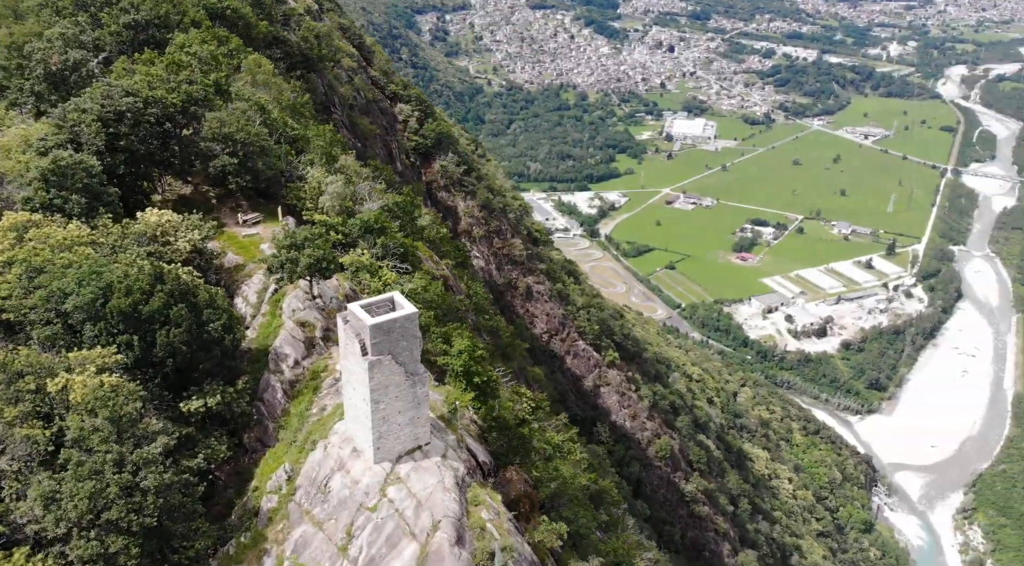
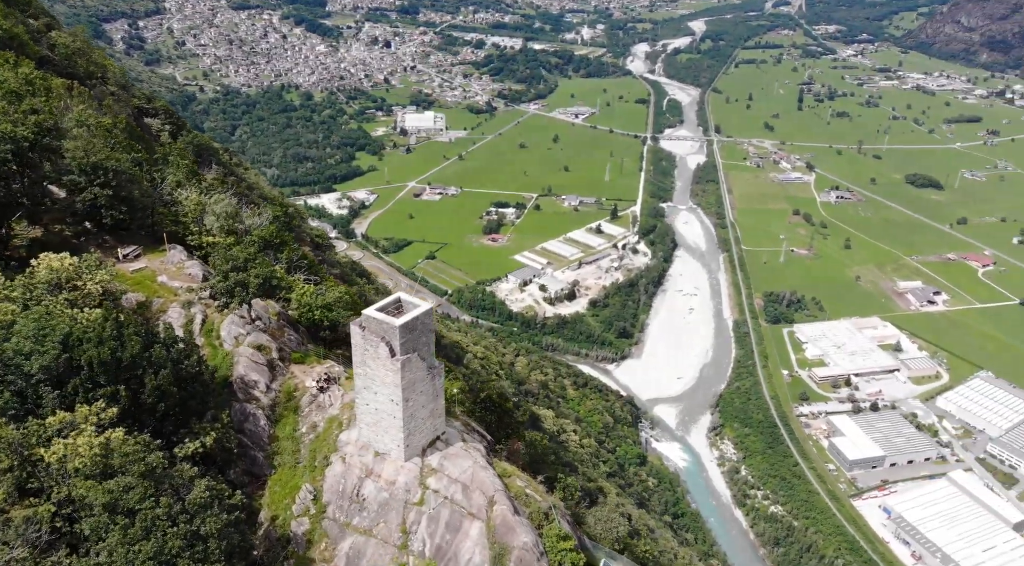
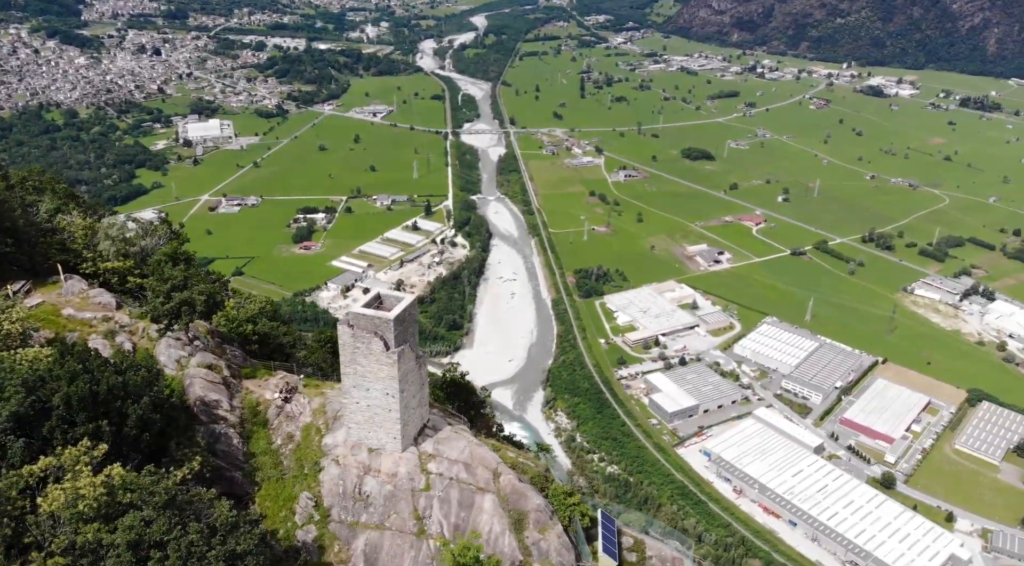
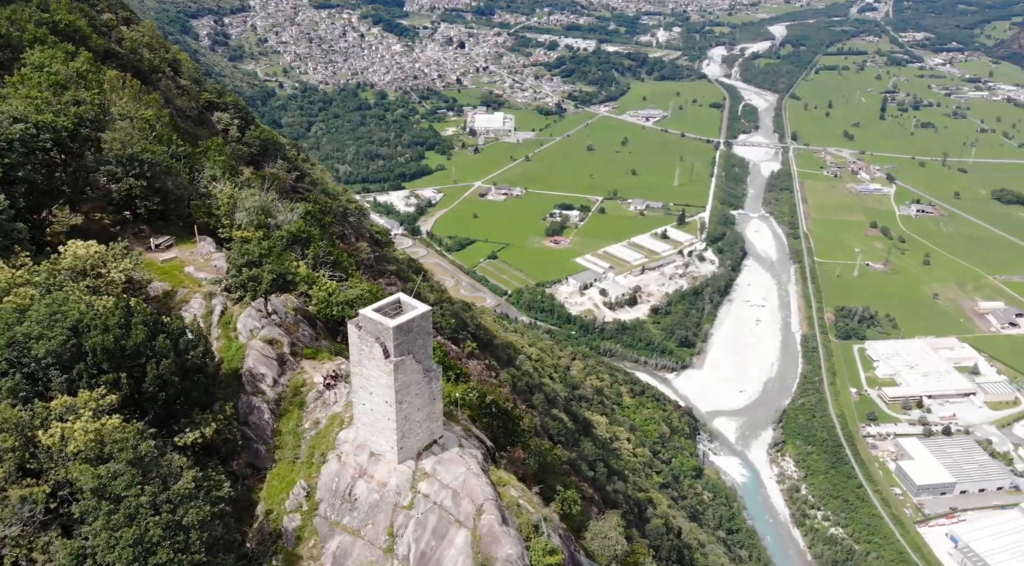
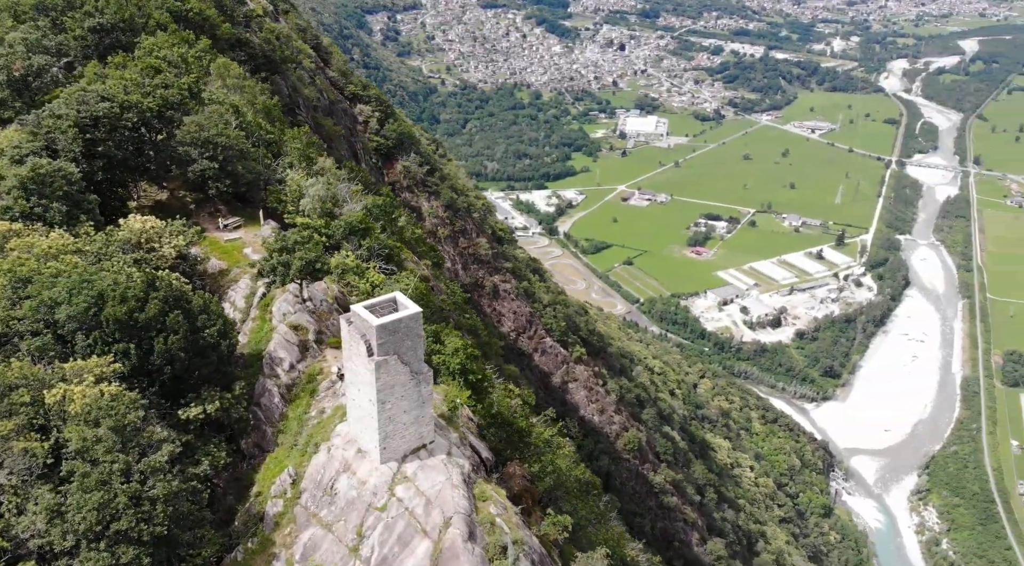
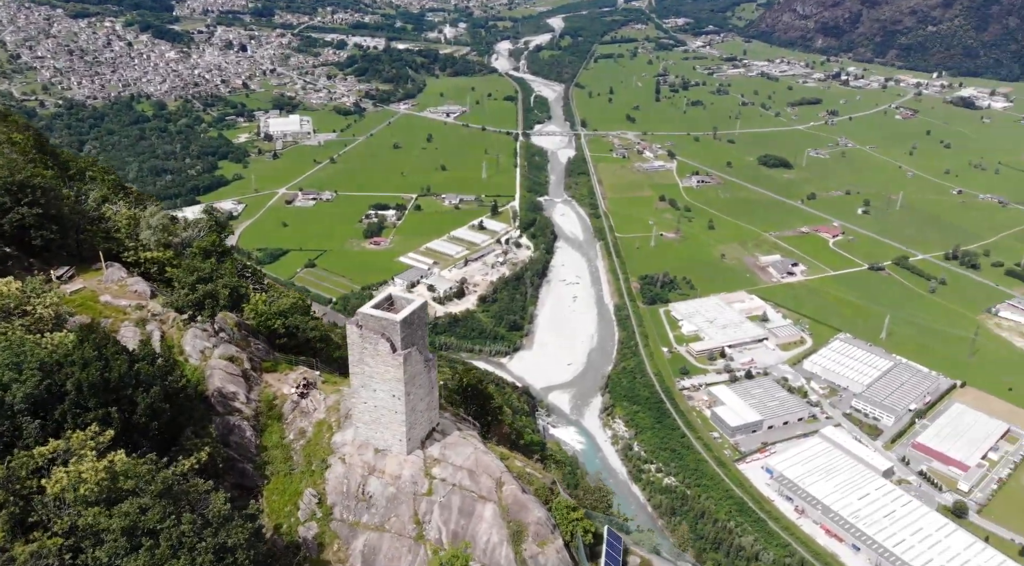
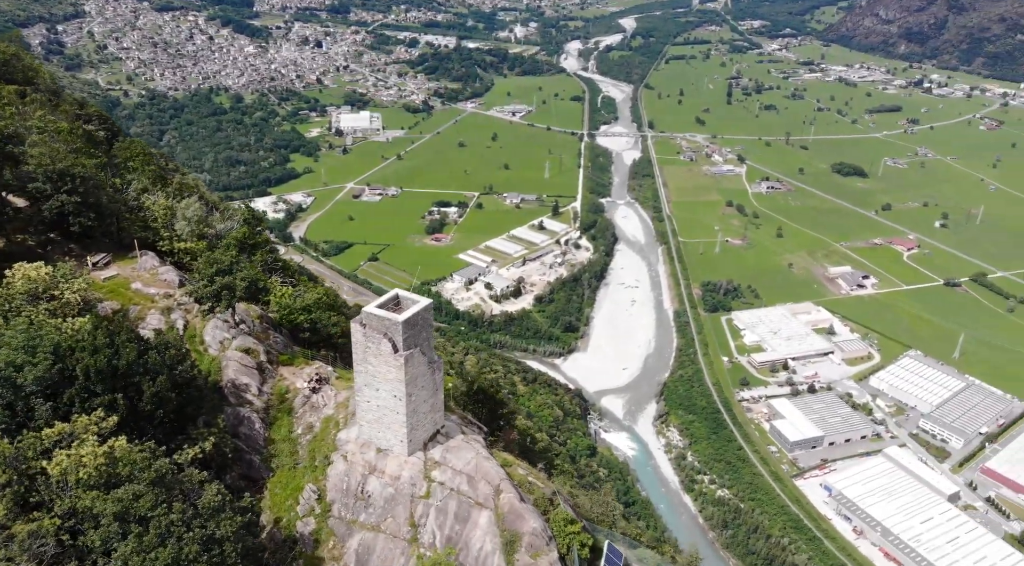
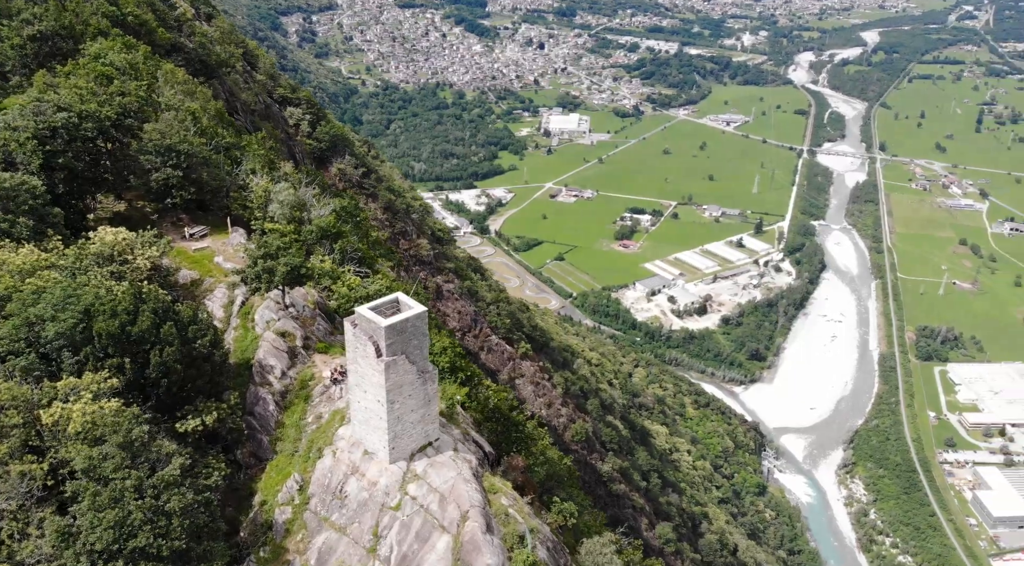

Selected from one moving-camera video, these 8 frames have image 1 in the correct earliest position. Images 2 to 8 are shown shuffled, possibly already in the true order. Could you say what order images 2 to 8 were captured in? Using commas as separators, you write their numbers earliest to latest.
5, 8, 4, 2, 7, 6, 3
